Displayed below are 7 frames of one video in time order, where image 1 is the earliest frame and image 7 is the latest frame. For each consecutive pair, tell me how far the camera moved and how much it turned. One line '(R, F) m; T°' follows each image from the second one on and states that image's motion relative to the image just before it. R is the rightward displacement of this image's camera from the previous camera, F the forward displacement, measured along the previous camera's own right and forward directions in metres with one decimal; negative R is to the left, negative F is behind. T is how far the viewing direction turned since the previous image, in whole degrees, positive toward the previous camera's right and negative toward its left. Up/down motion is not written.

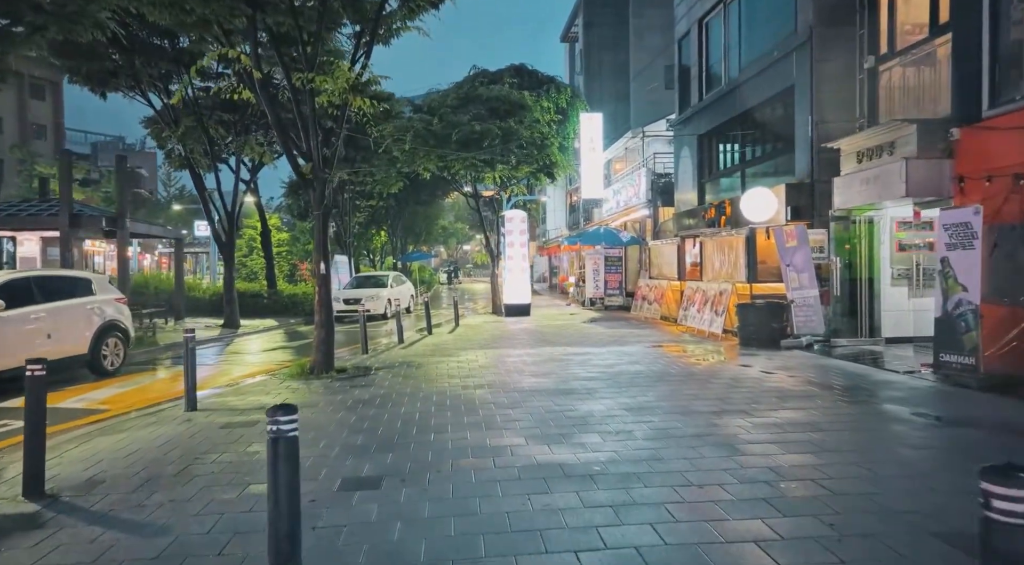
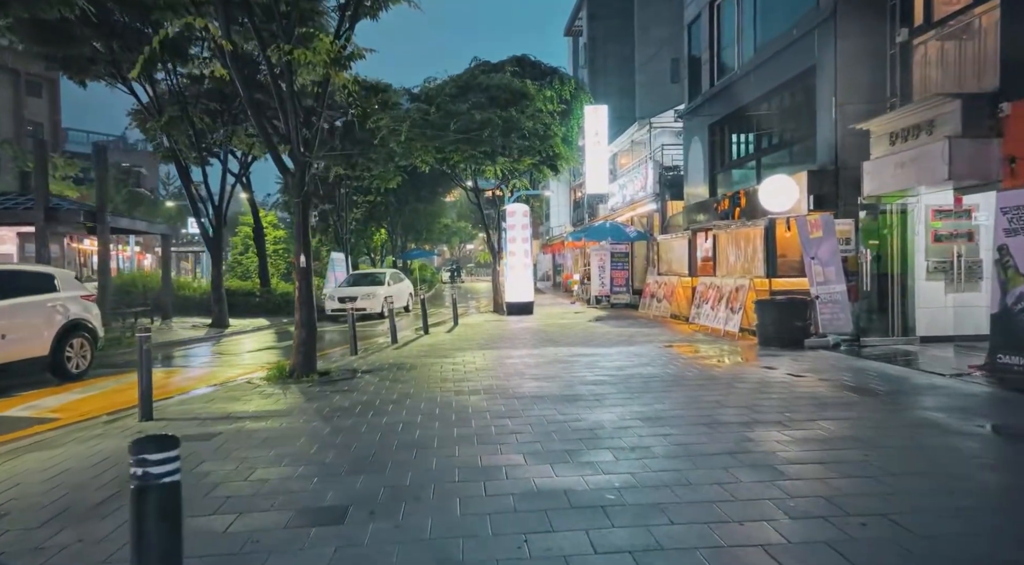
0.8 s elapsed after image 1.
(+0.1, +1.0) m; 0°
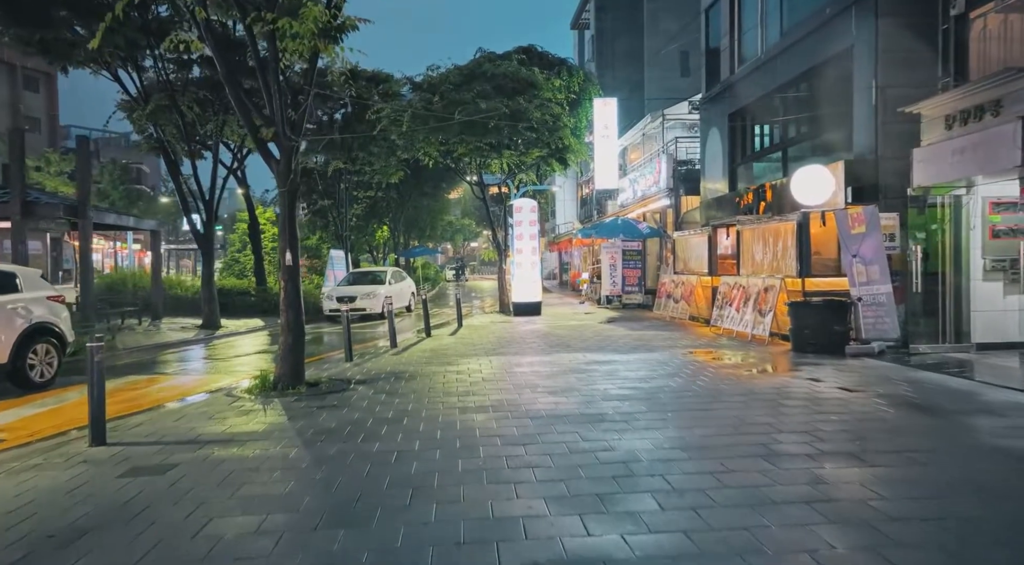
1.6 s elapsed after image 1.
(-0.1, +1.1) m; 0°
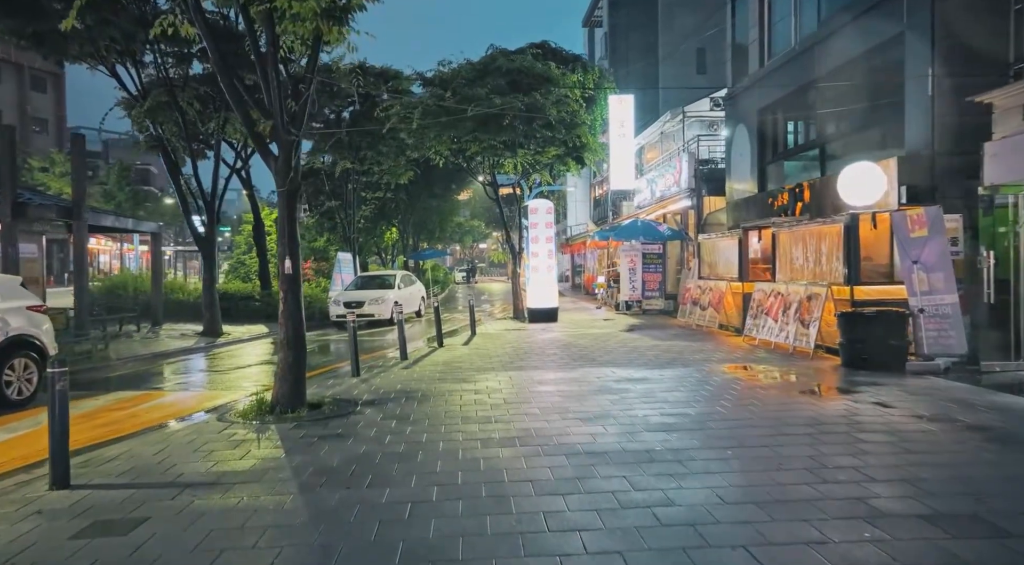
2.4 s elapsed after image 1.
(-0.2, +0.9) m; -1°
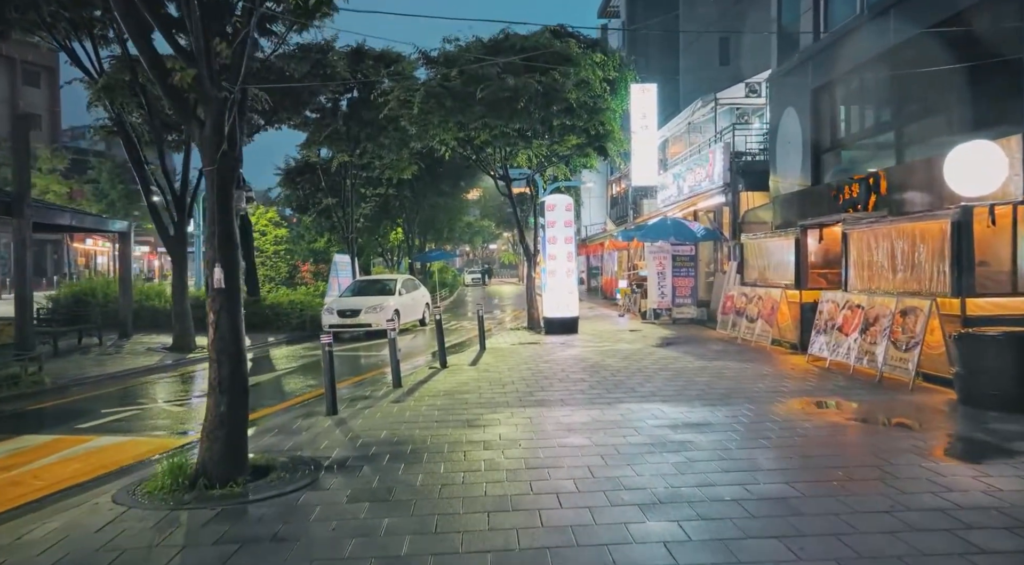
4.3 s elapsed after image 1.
(-0.1, +2.3) m; -1°
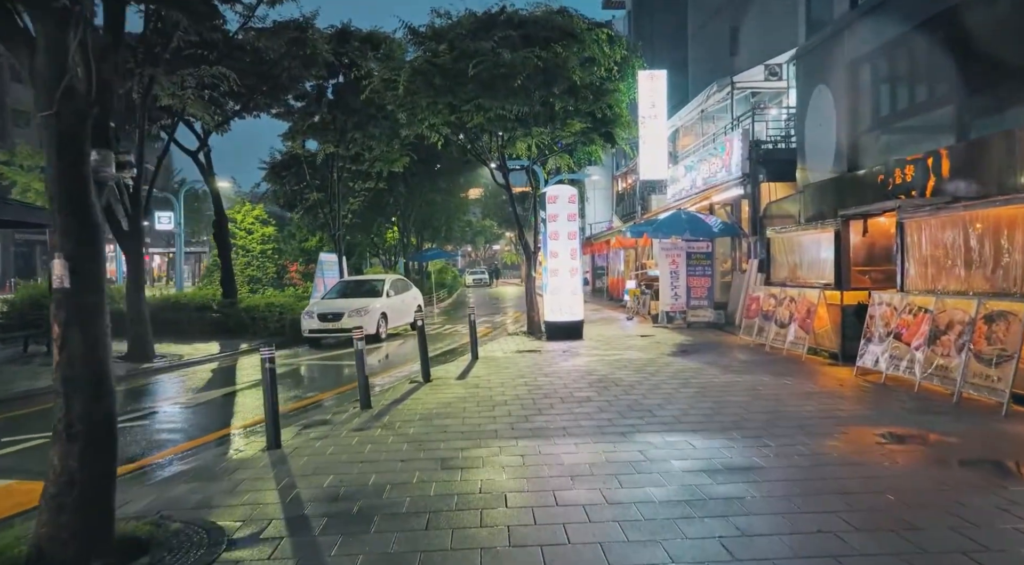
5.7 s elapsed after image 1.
(+0.1, +1.7) m; 0°
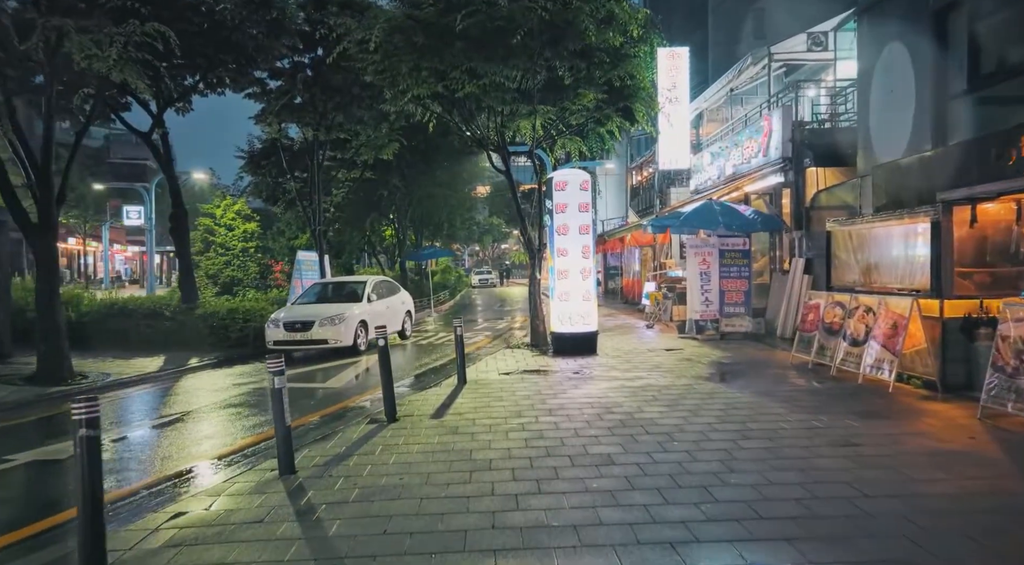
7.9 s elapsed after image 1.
(+0.2, +2.6) m; -1°
